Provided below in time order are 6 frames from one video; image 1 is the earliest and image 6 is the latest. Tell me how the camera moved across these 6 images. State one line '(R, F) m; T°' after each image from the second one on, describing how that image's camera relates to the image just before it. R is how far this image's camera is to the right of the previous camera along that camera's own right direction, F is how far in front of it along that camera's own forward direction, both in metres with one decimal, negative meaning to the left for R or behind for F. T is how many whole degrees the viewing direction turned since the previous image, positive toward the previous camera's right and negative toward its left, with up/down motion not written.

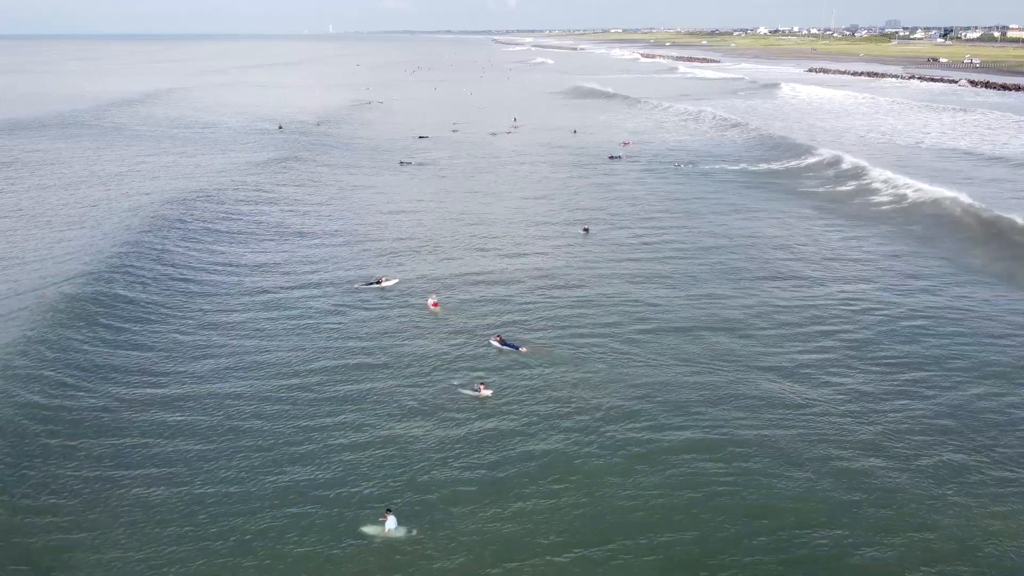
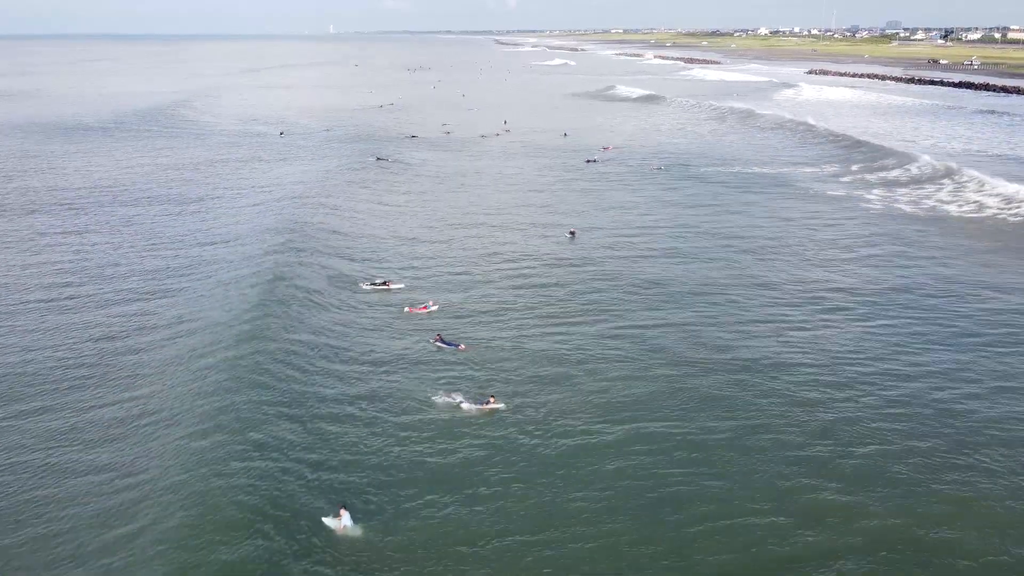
(+0.5, -3.4) m; 0°
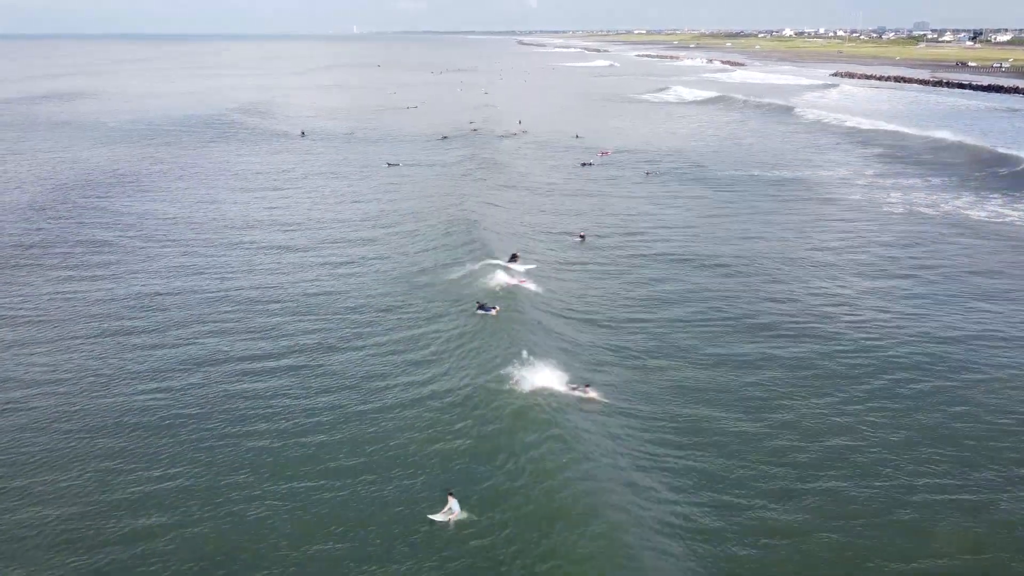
(-1.9, -0.9) m; -2°
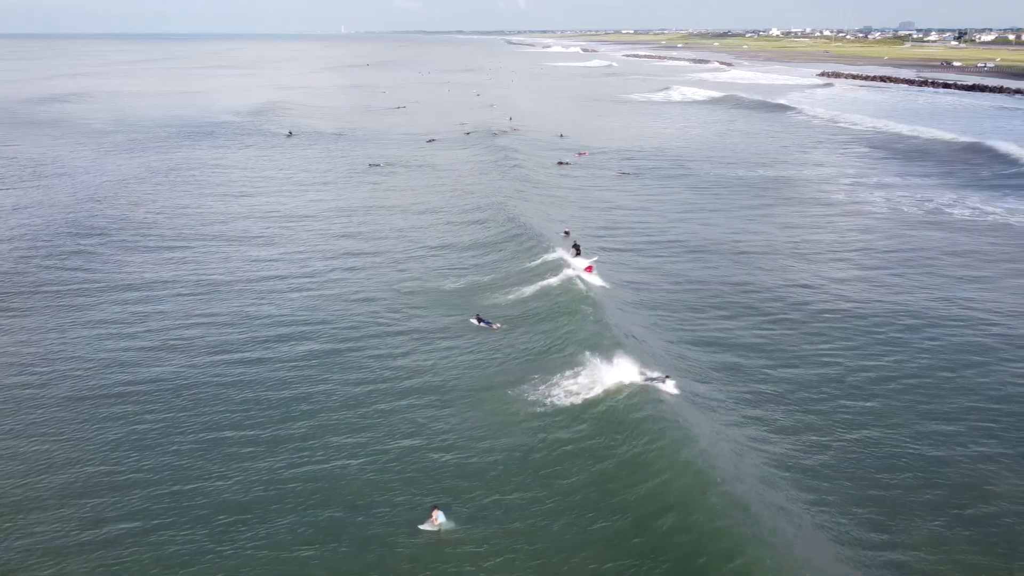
(+0.3, +0.1) m; +1°
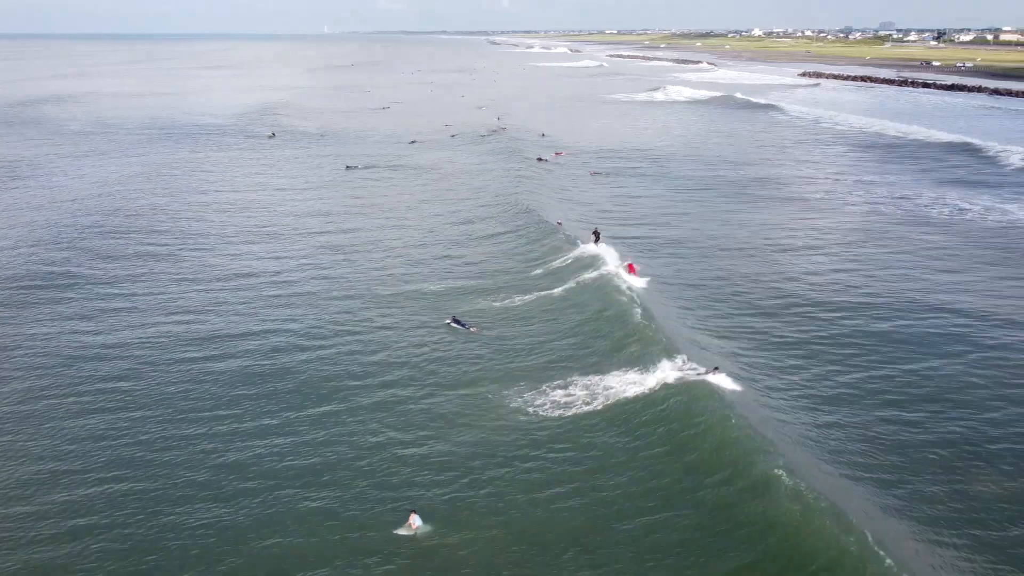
(+0.3, +0.1) m; +1°
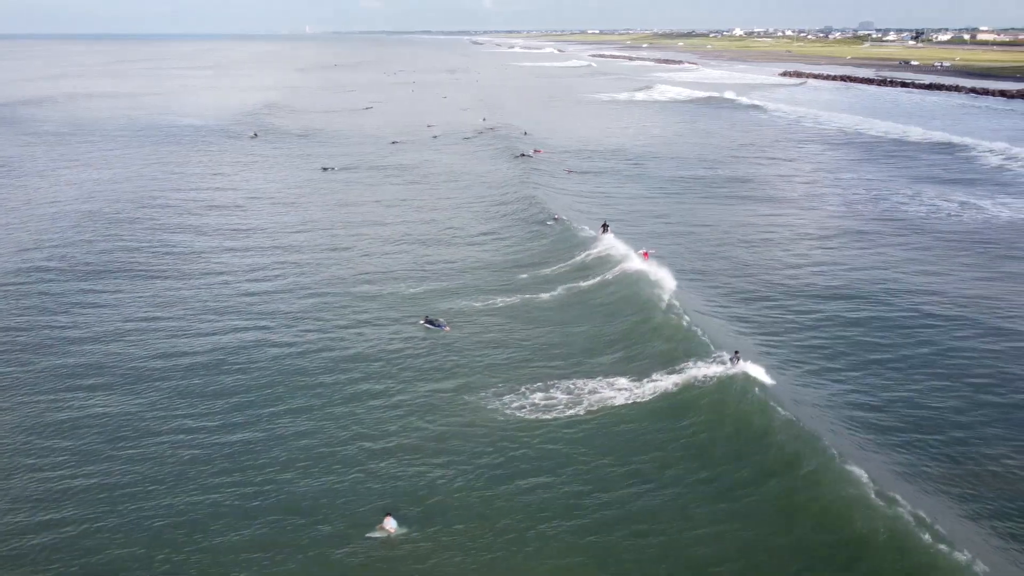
(+0.4, +0.1) m; +1°
